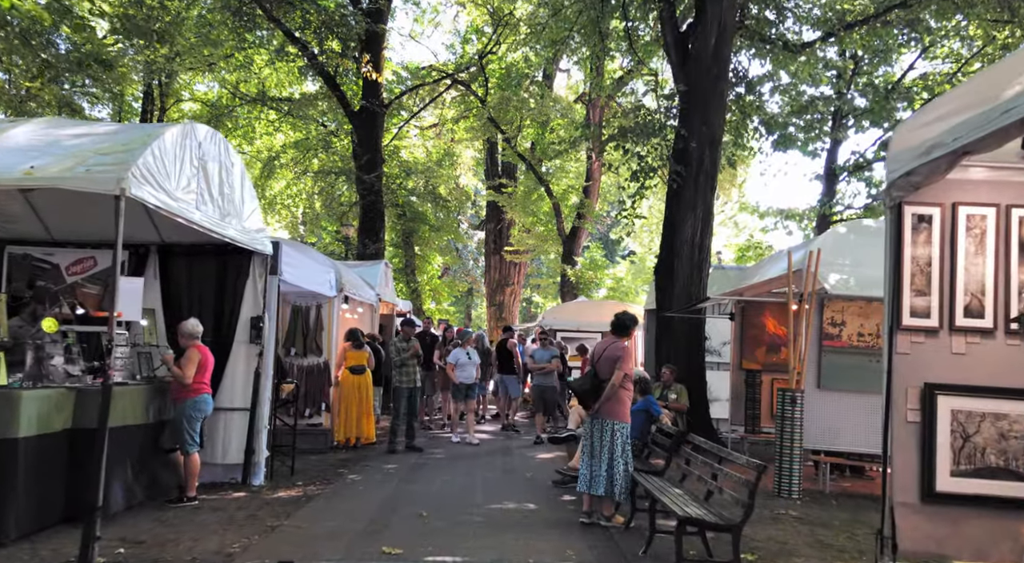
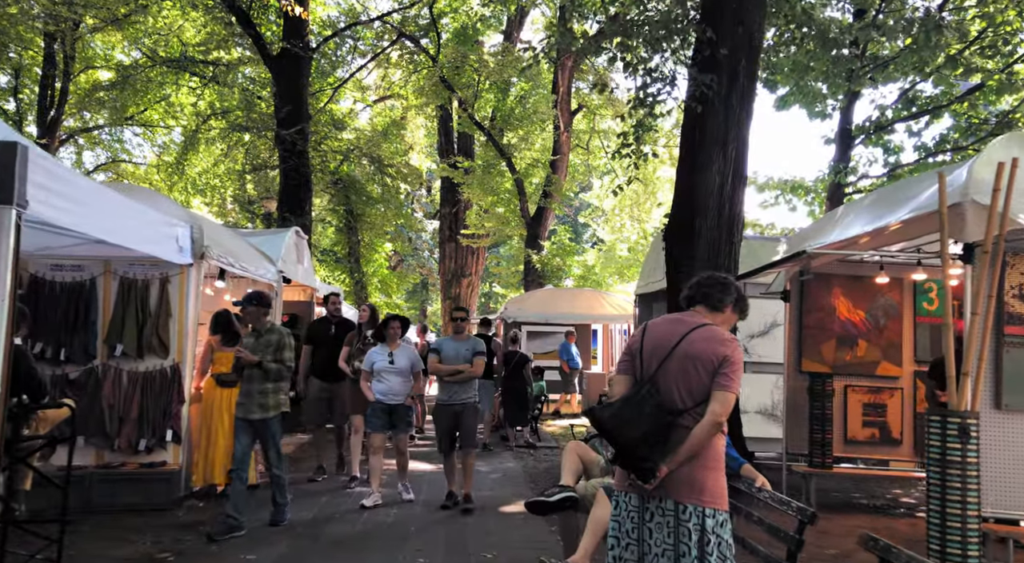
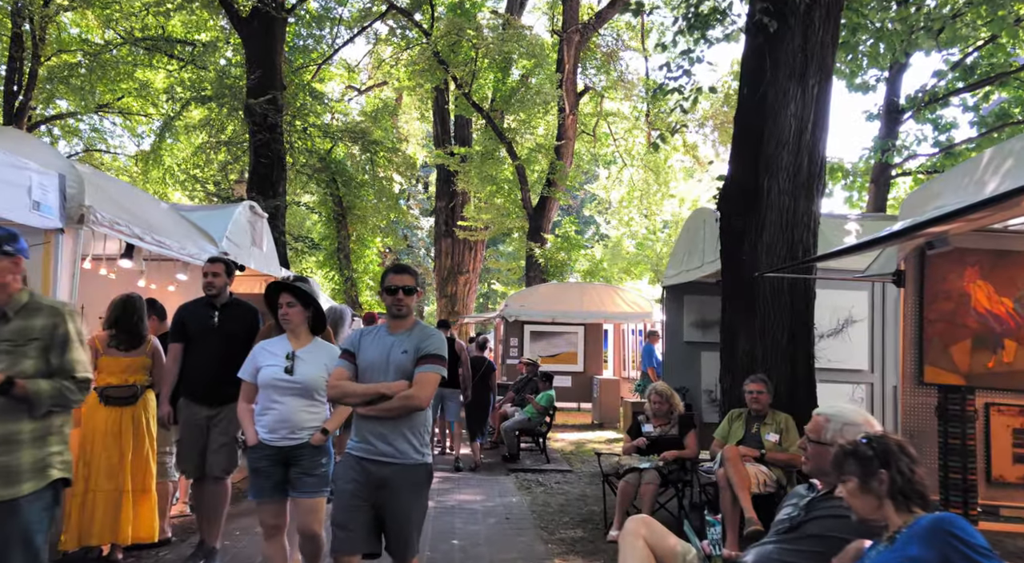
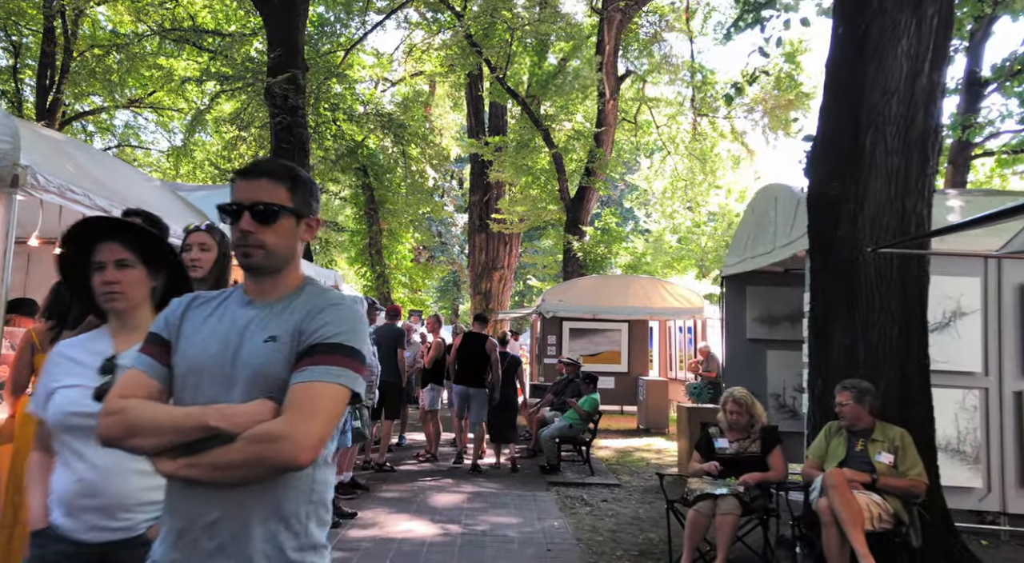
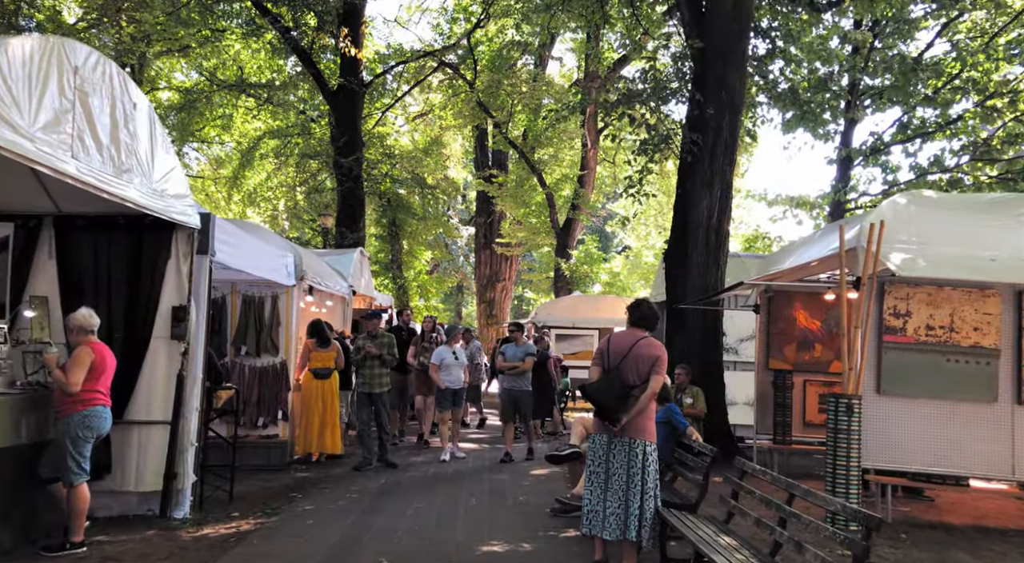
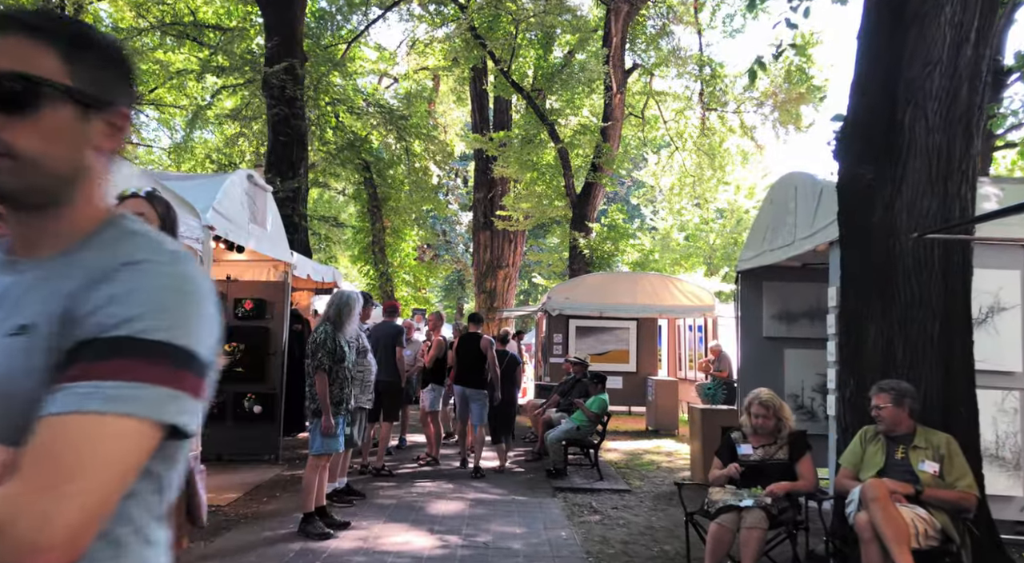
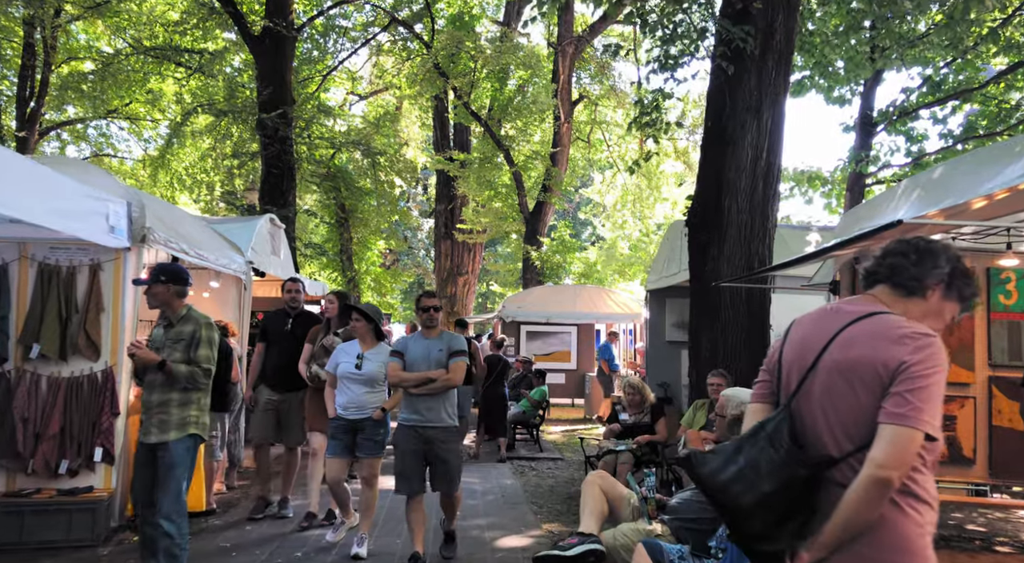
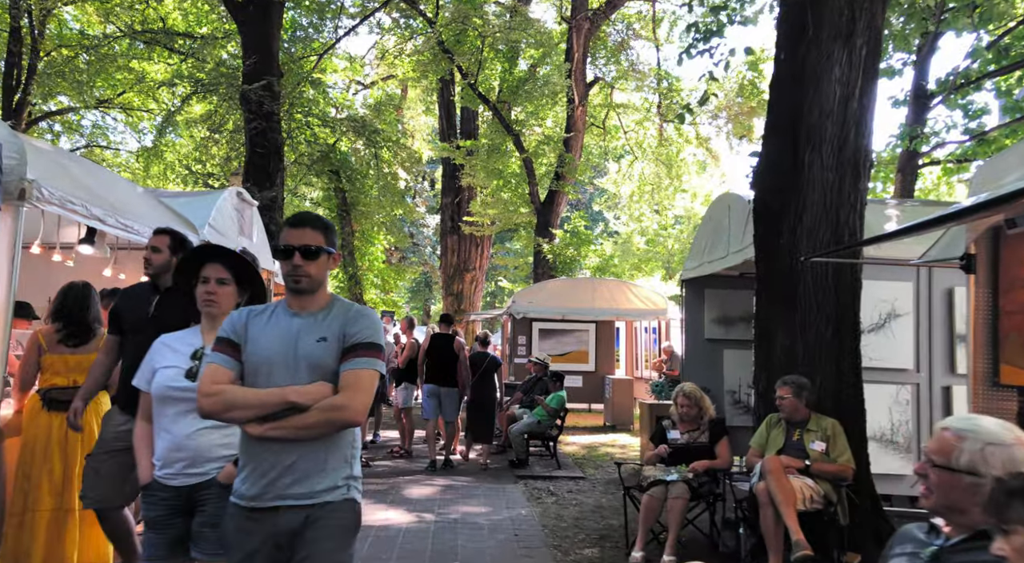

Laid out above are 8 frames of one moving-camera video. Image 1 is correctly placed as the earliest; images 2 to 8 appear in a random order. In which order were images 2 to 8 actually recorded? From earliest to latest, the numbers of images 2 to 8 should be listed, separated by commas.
5, 2, 7, 3, 8, 4, 6
